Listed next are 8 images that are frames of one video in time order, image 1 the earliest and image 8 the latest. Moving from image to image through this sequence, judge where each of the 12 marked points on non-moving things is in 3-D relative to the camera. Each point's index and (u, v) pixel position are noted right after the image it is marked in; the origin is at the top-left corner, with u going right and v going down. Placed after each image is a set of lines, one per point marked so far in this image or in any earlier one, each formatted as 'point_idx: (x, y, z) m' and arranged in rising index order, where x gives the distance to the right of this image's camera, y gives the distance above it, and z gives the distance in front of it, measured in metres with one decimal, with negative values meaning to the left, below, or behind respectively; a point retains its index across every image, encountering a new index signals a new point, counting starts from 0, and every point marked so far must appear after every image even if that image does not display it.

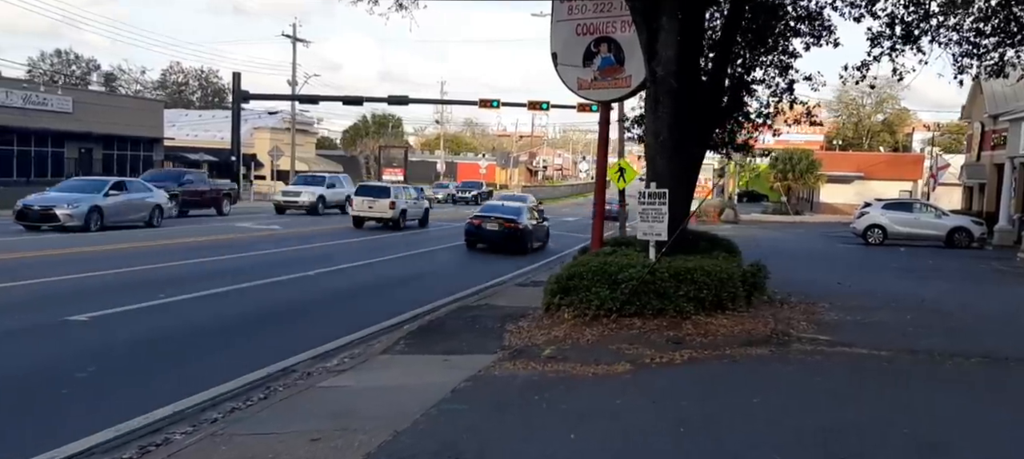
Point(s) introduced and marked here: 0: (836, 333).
0: (+3.4, -1.1, +8.8) m
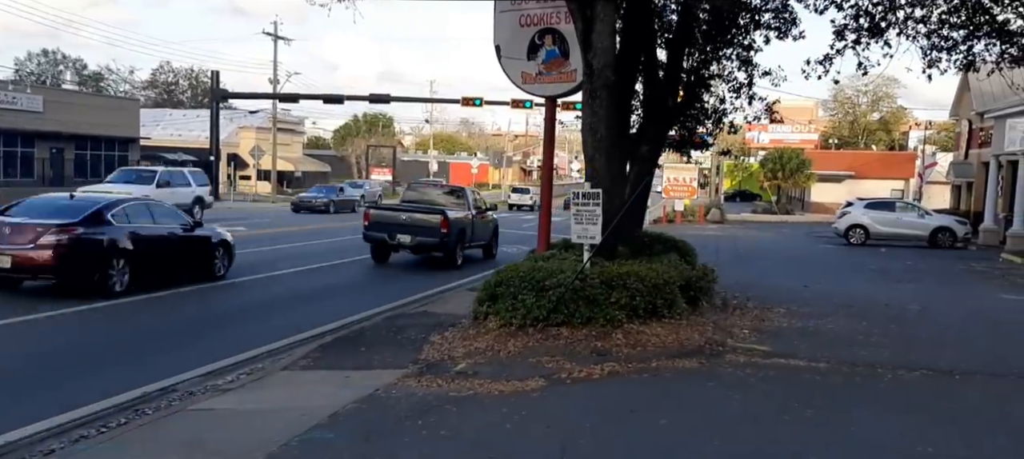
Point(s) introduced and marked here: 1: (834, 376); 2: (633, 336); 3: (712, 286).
0: (+2.6, -1.2, +8.3) m
1: (+2.7, -1.3, +6.9) m
2: (+1.2, -1.0, +7.9) m
3: (+2.4, -0.7, +10.3) m
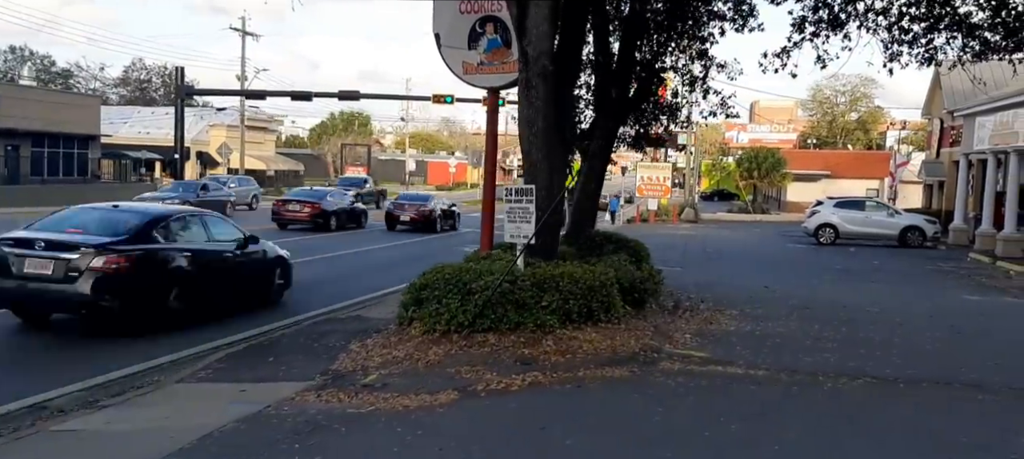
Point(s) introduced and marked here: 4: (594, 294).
0: (+1.9, -1.2, +7.8) m
1: (+2.0, -1.2, +6.4) m
2: (+0.5, -1.0, +7.4) m
3: (+1.6, -0.7, +9.8) m
4: (+0.8, -0.6, +8.0) m
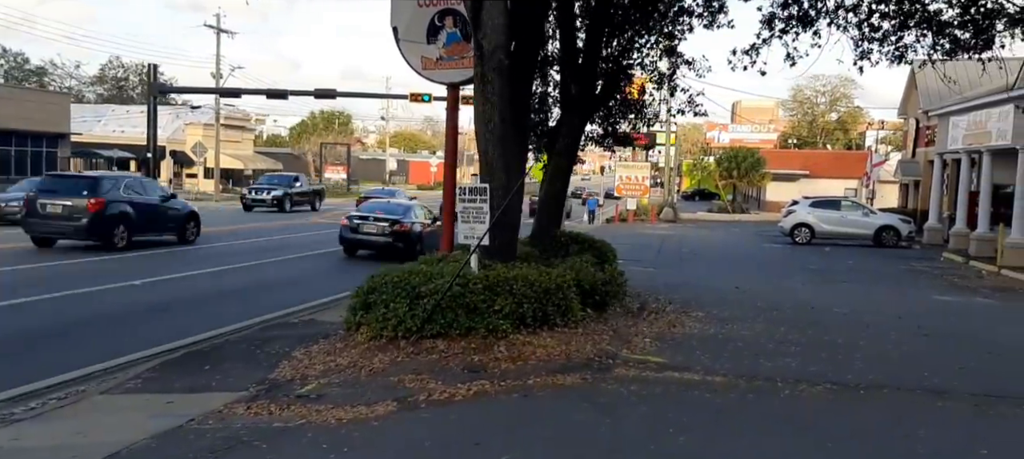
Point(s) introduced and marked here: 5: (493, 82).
0: (+1.5, -1.2, +7.5) m
1: (+1.6, -1.3, +6.2) m
2: (0.0, -1.0, +7.1) m
3: (+1.2, -0.7, +9.5) m
4: (+0.4, -0.6, +7.7) m
5: (-0.2, +1.5, +8.3) m
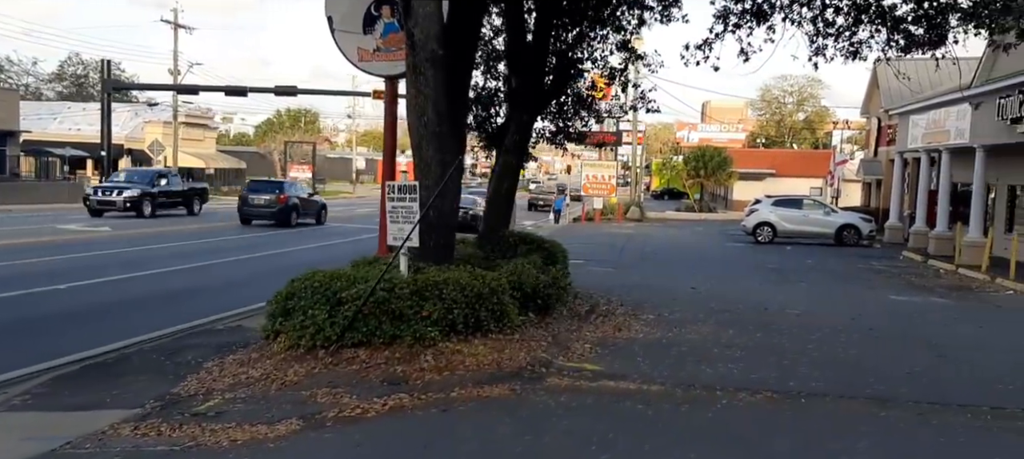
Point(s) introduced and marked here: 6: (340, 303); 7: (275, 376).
0: (+0.9, -1.2, +7.1) m
1: (+1.1, -1.3, +5.8) m
2: (-0.6, -1.1, +6.6) m
3: (+0.5, -0.7, +9.1) m
4: (-0.3, -0.6, +7.2) m
5: (-0.8, +1.5, +7.9) m
6: (-1.4, -0.6, +6.7) m
7: (-1.8, -1.1, +6.3) m
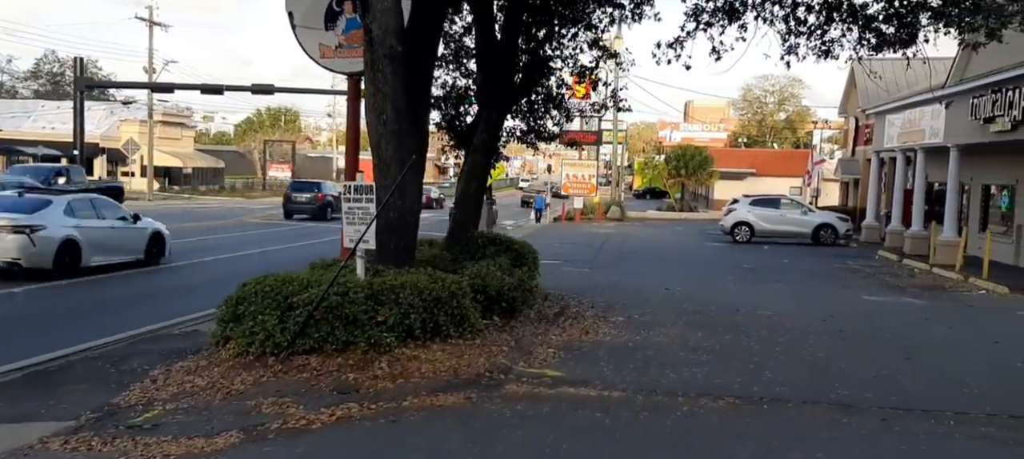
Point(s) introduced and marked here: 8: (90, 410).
0: (+0.5, -1.2, +6.9) m
1: (+0.7, -1.3, +5.6) m
2: (-0.9, -1.1, +6.4) m
3: (+0.1, -0.8, +8.9) m
4: (-0.6, -0.7, +7.0) m
5: (-1.2, +1.5, +7.7) m
6: (-1.7, -0.6, +6.5) m
7: (-2.2, -1.1, +6.1) m
8: (-2.9, -1.2, +5.6) m
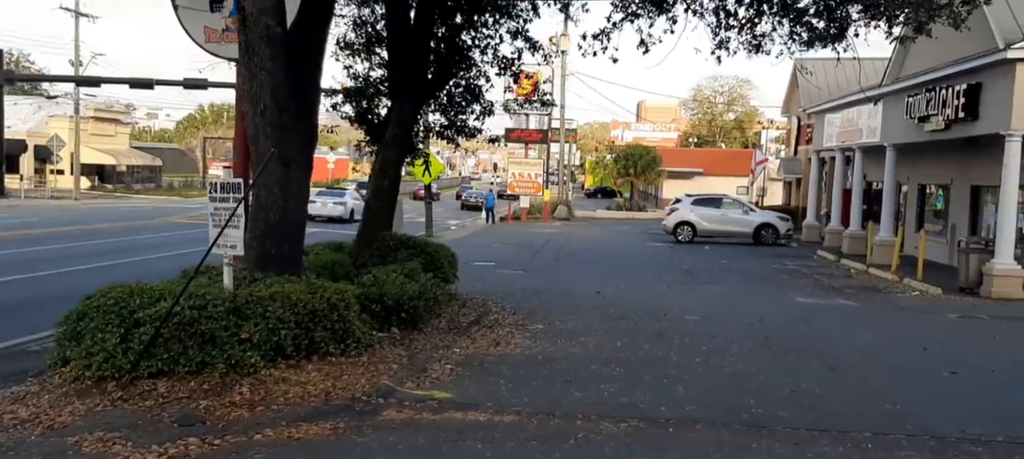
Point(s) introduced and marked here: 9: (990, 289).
0: (-0.3, -1.2, +6.2) m
1: (0.0, -1.3, +4.9) m
2: (-1.7, -1.1, +5.6) m
3: (-0.9, -0.8, +8.2) m
4: (-1.5, -0.7, +6.3) m
5: (-2.1, +1.4, +6.9) m
6: (-2.6, -0.7, +5.7) m
7: (-3.0, -1.2, +5.2) m
8: (-3.7, -1.3, +4.7) m
9: (+8.3, -1.0, +14.3) m
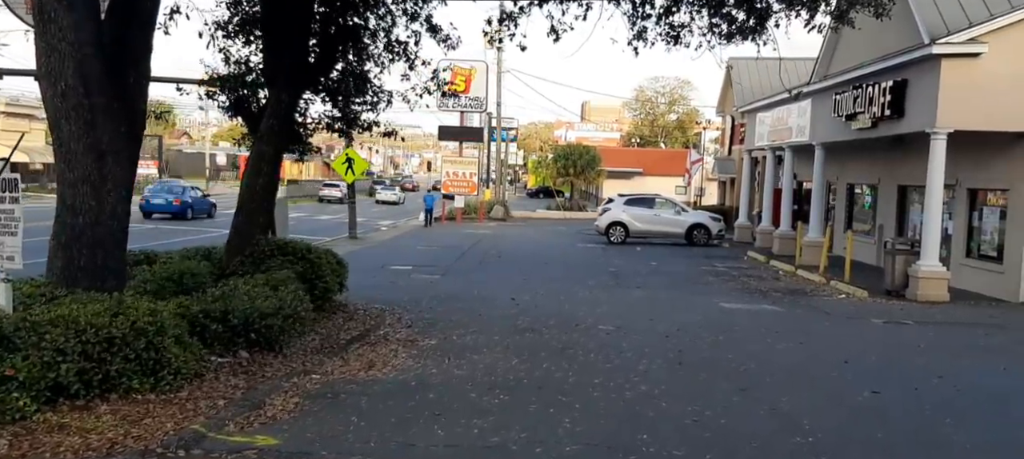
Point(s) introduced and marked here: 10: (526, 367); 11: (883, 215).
0: (-1.3, -1.3, +5.1) m
1: (-0.9, -1.4, +3.8) m
2: (-2.6, -1.2, +4.5) m
3: (-2.0, -0.8, +7.1) m
4: (-2.4, -0.7, +5.1) m
5: (-3.1, +1.4, +5.7) m
6: (-3.5, -0.7, +4.4) m
7: (-3.8, -1.2, +3.9) m
8: (-4.5, -1.3, +3.4) m
9: (+6.8, -1.0, +13.7) m
10: (+0.1, -1.3, +7.7) m
11: (+8.8, +0.3, +19.5) m
